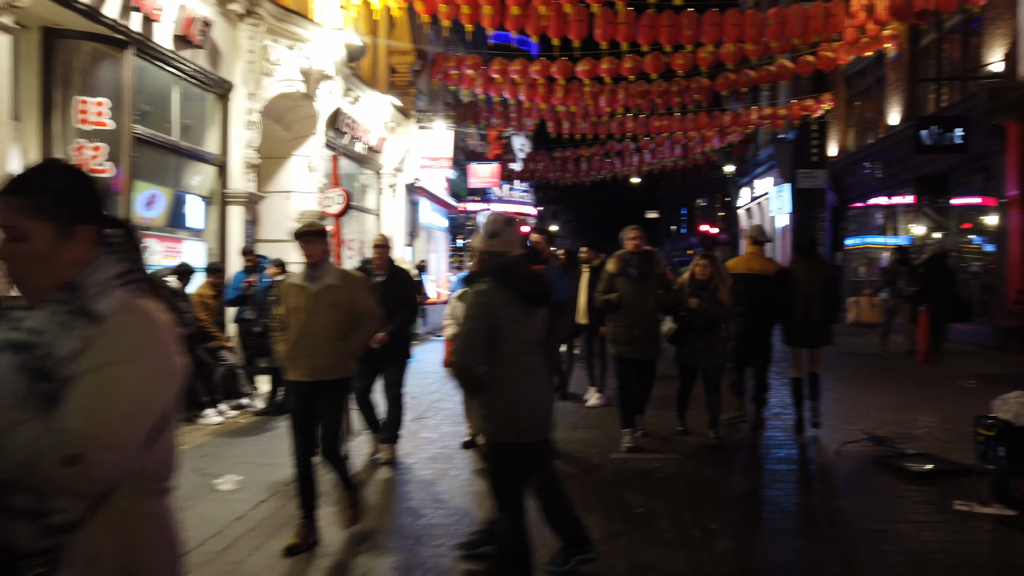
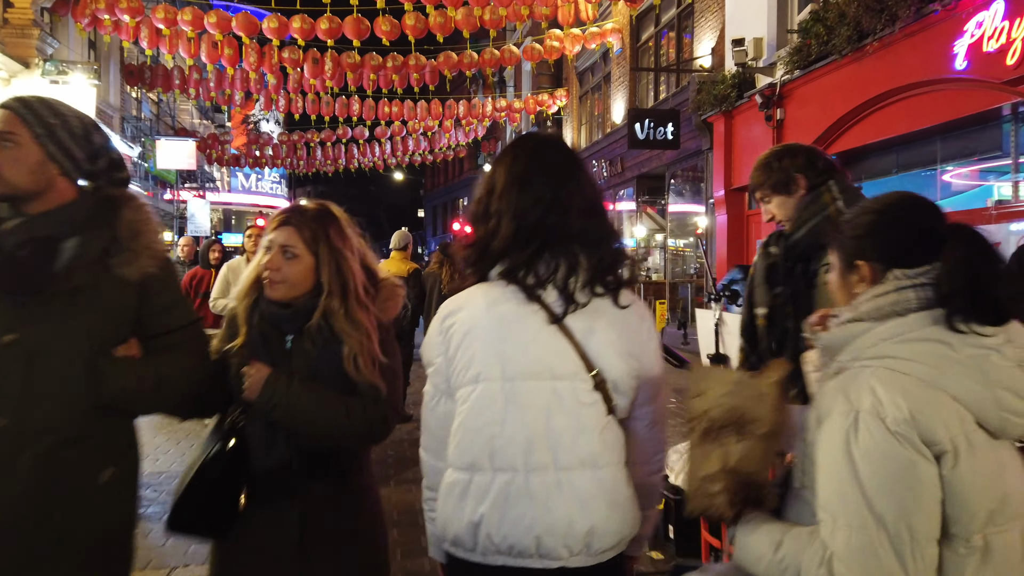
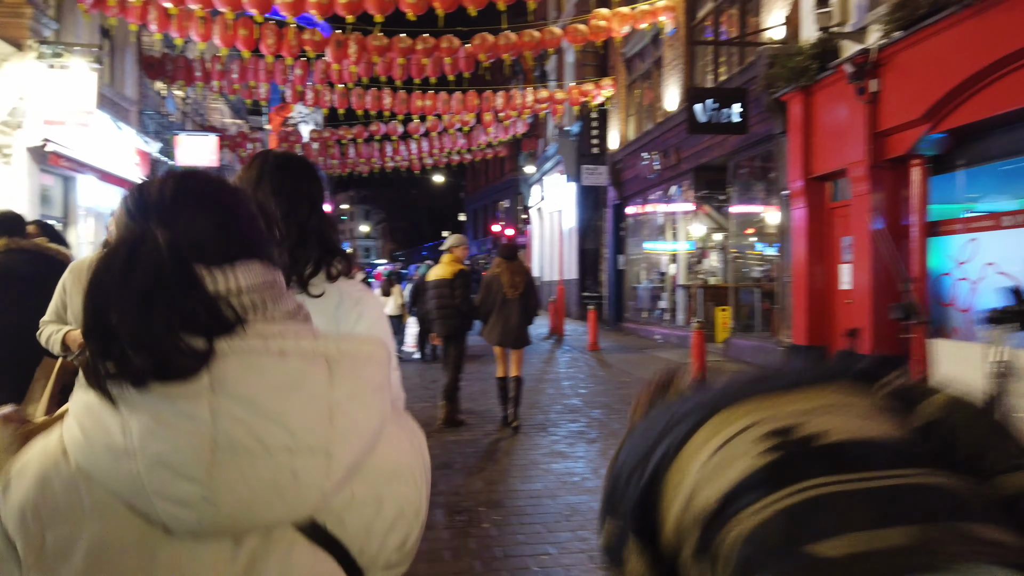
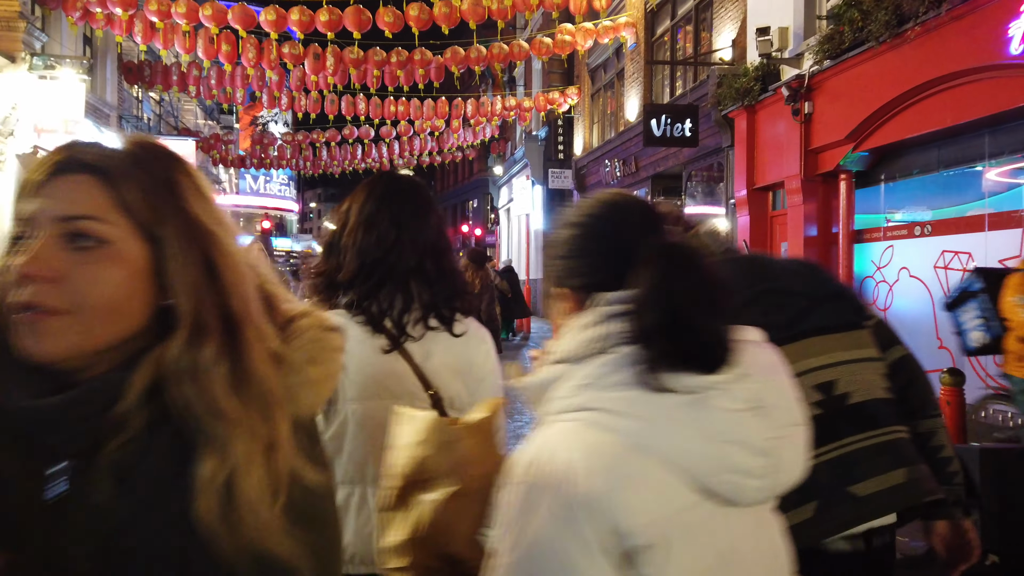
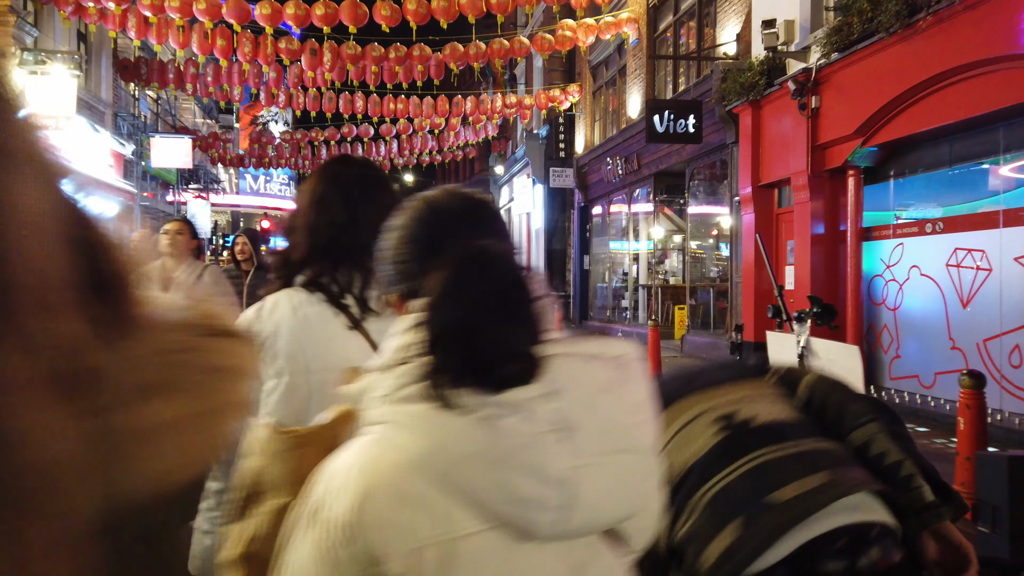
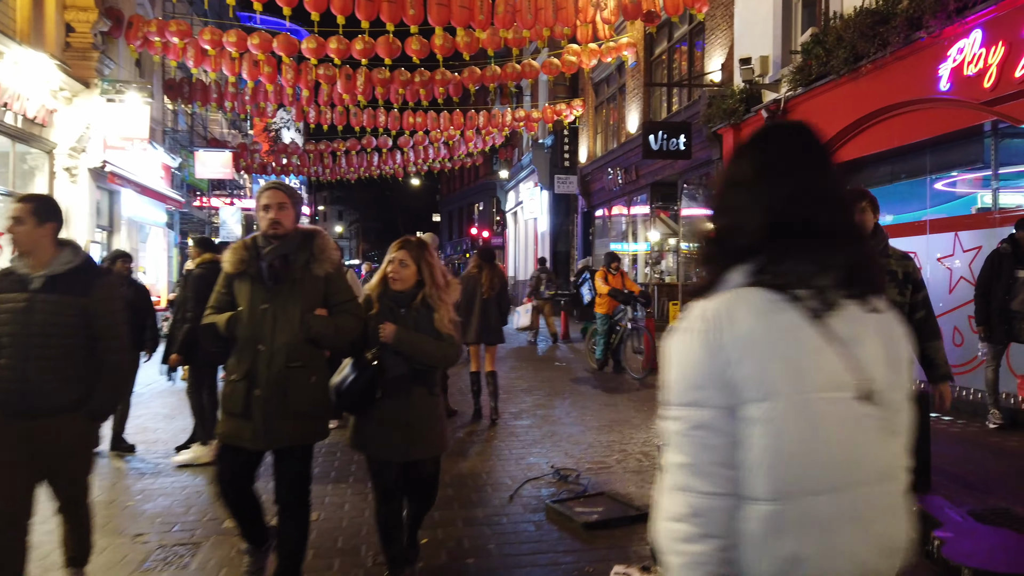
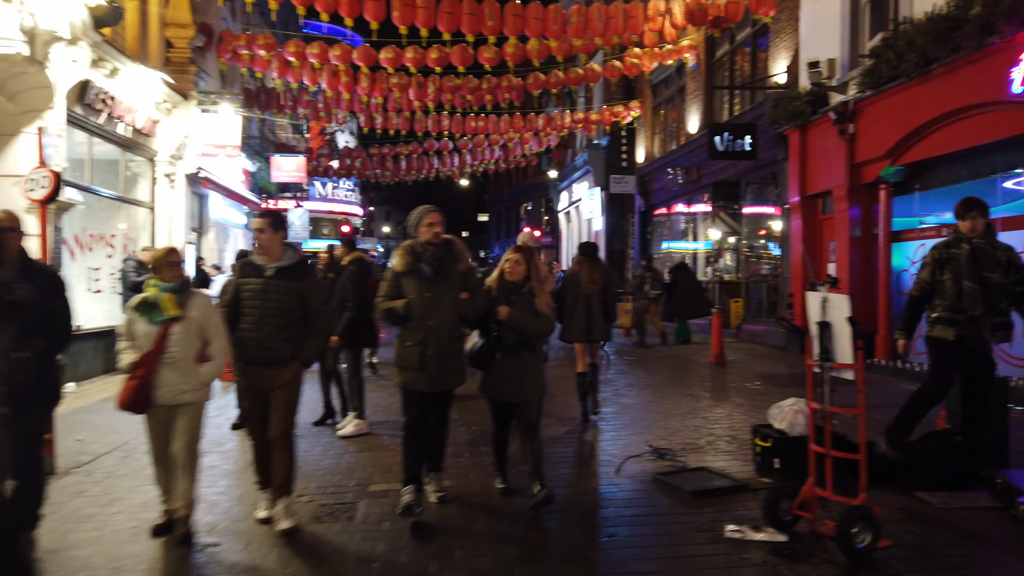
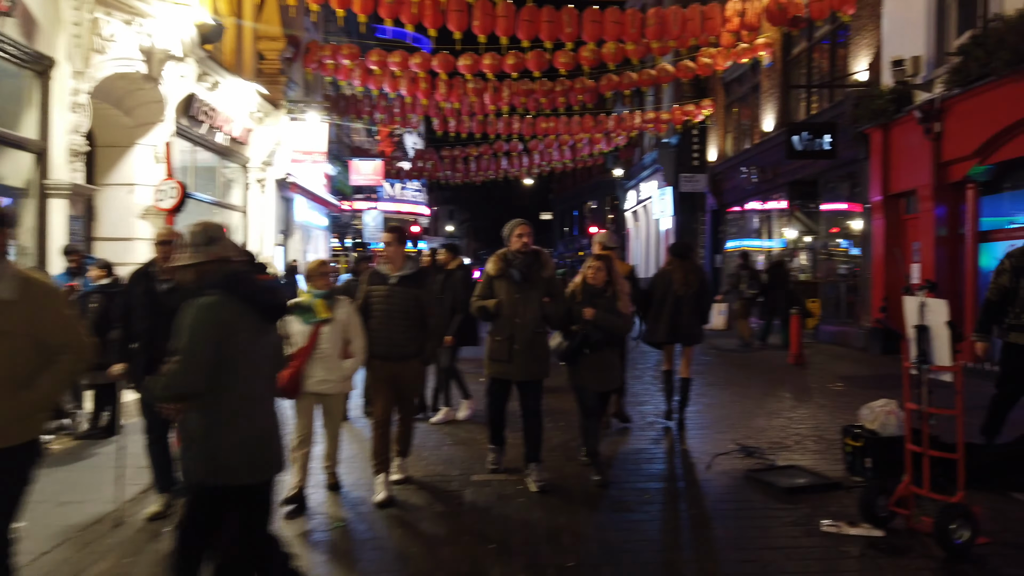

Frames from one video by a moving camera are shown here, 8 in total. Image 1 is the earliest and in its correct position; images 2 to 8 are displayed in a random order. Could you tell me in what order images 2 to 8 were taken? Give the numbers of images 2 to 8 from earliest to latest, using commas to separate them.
8, 7, 6, 2, 4, 5, 3
